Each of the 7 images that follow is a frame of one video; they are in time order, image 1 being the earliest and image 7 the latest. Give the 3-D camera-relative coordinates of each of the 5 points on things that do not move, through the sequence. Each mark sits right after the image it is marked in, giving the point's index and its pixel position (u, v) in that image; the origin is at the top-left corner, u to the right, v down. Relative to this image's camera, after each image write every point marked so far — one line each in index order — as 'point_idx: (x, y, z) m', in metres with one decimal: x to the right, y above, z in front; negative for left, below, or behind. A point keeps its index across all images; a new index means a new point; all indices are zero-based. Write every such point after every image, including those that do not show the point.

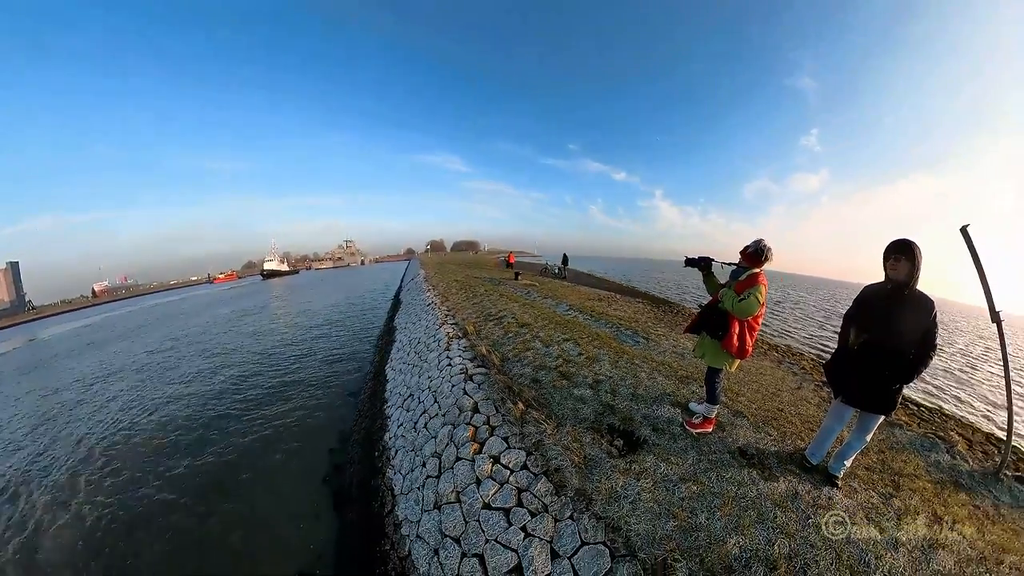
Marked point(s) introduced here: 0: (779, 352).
0: (+27.2, -6.5, +9.3) m
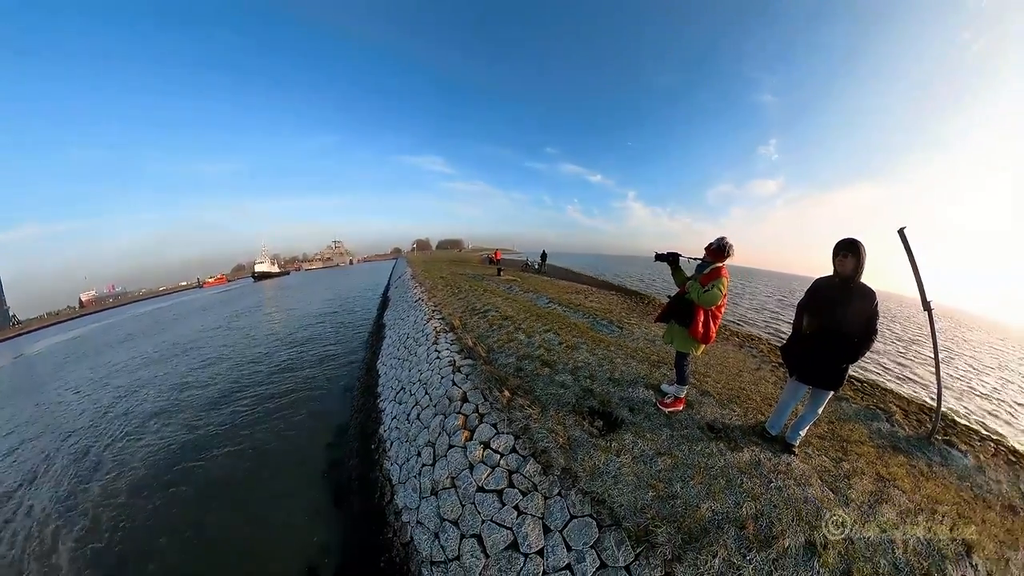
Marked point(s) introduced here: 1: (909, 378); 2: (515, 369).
0: (+26.2, -5.6, +10.4) m
1: (+51.2, -11.7, +11.8) m
2: (+0.3, -6.8, +7.6) m
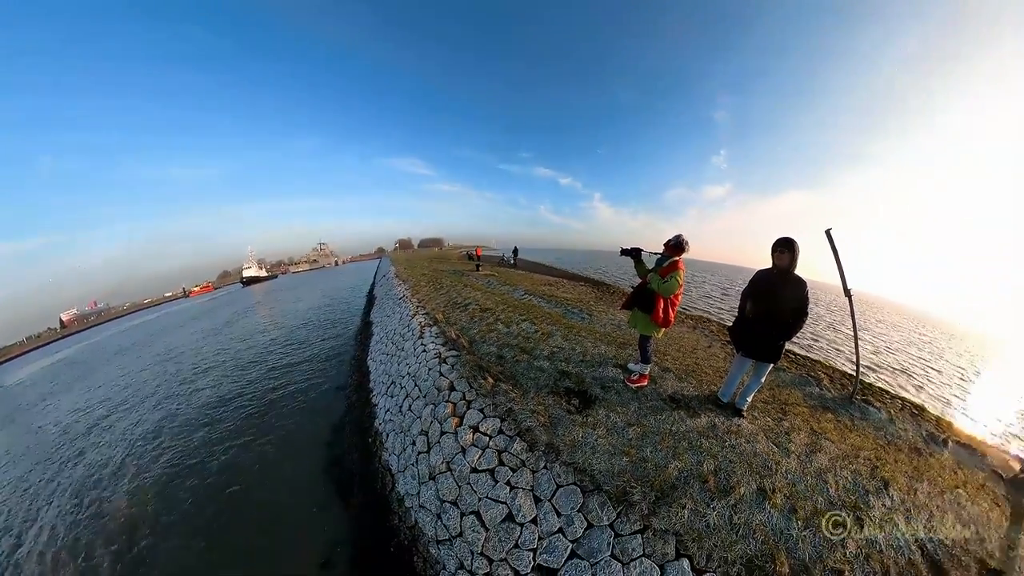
0: (+24.6, -4.4, +12.2) m
1: (+49.7, -9.7, +14.8) m
2: (-1.1, -6.4, +8.2) m
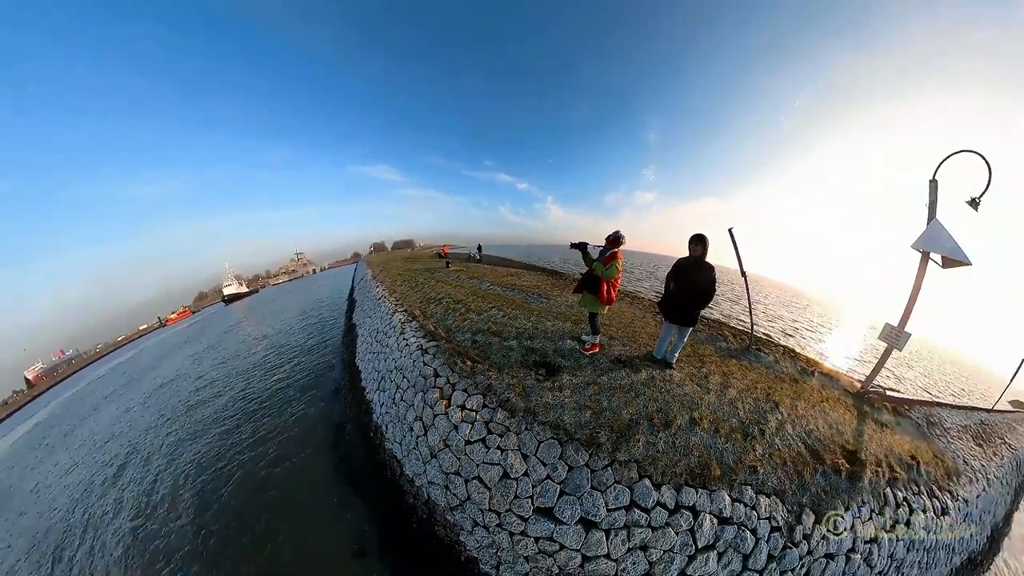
0: (+21.3, -2.0, +15.8) m
1: (+46.2, -5.7, +21.2) m
2: (-3.6, -5.7, +9.3) m
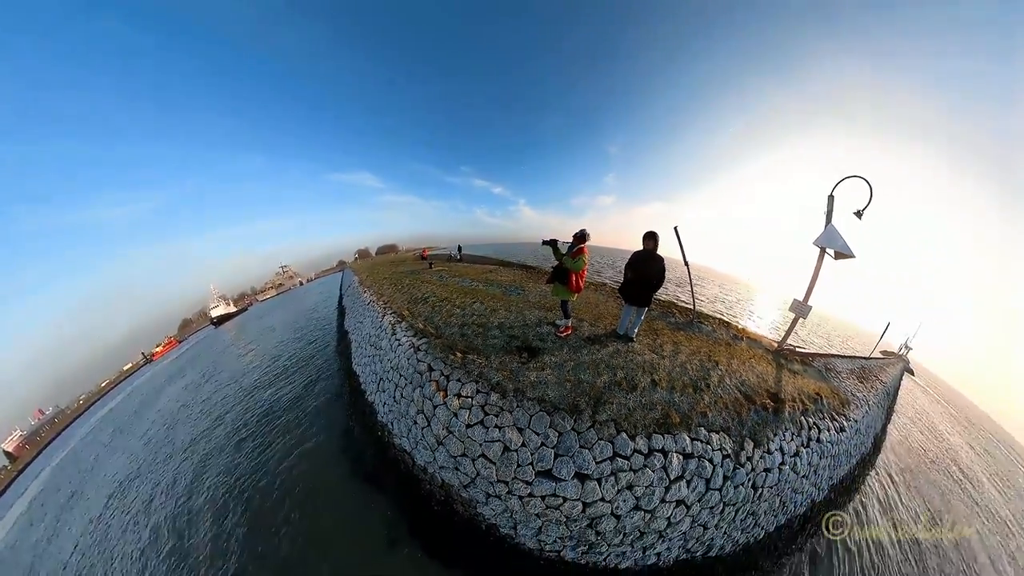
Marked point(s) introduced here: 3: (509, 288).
0: (+18.4, +0.1, +19.0) m
1: (+42.8, -1.9, +27.1) m
2: (-5.5, -5.4, +10.1) m
3: (-0.1, -0.2, +14.6) m
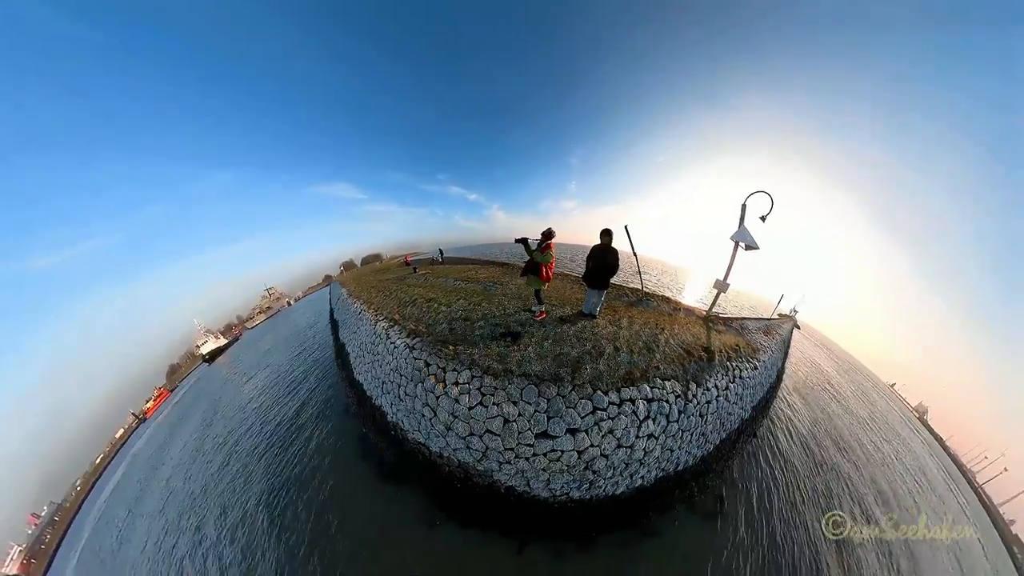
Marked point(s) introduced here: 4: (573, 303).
0: (+14.2, +2.7, +23.1) m
1: (+37.2, +3.1, +34.8) m
2: (-7.6, -5.1, +11.2) m
3: (-3.4, +0.6, +16.1) m
4: (+9.8, -2.5, +17.3) m
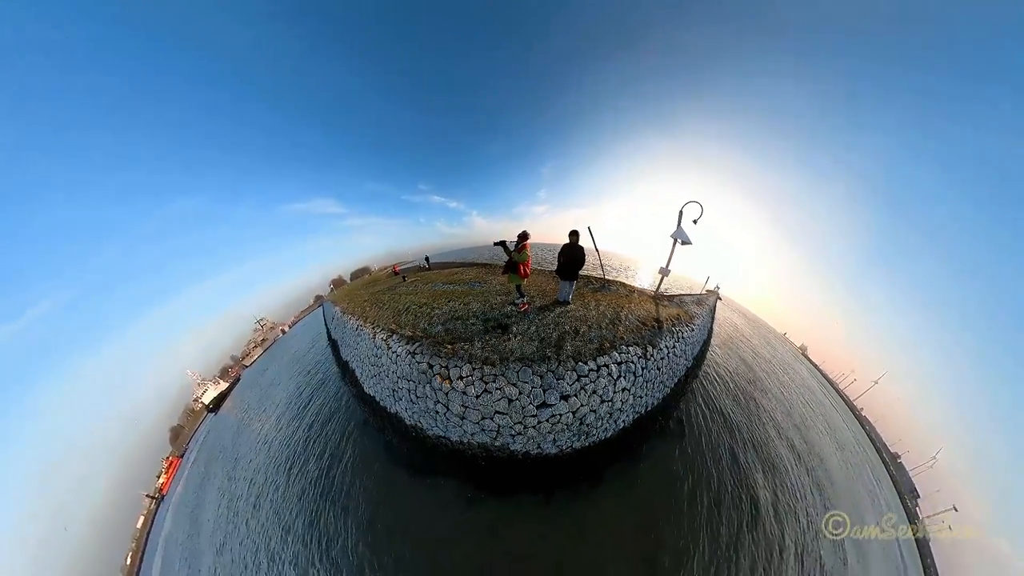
0: (+9.4, +4.6, +27.0) m
1: (+30.0, +7.3, +42.2) m
2: (-9.4, -5.4, +12.0) m
3: (-6.5, +0.8, +17.3) m
4: (+6.5, -1.1, +20.7) m
